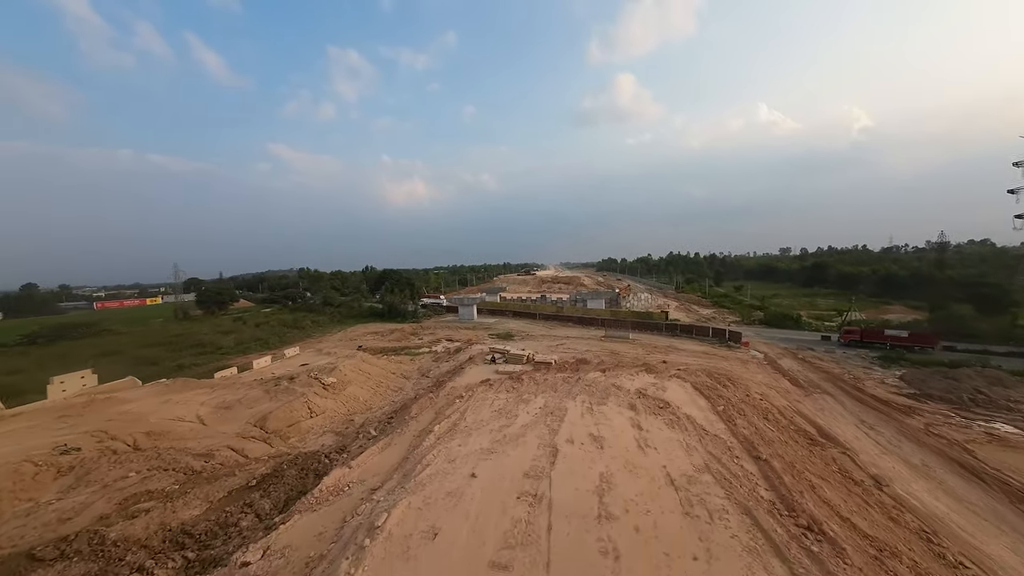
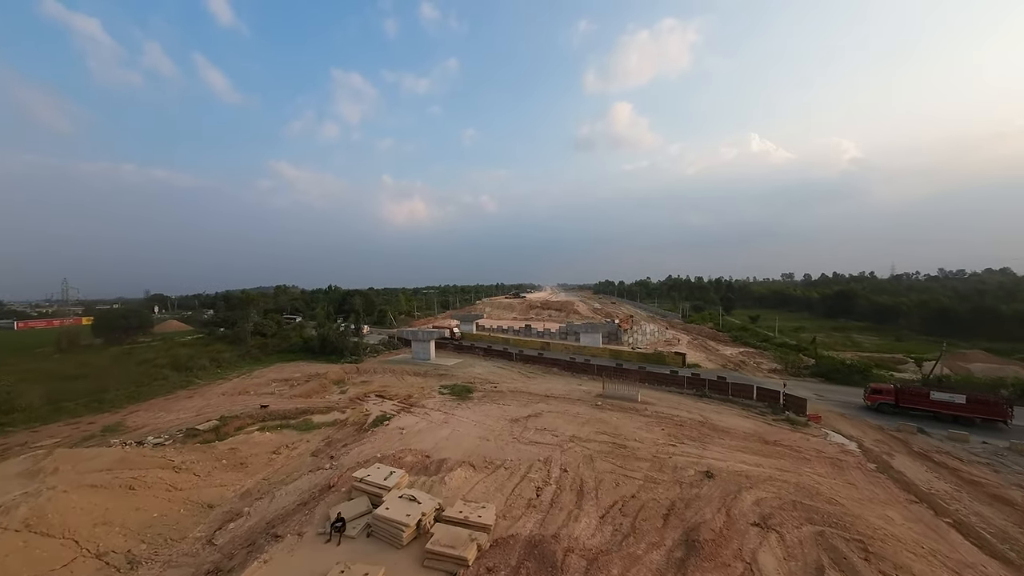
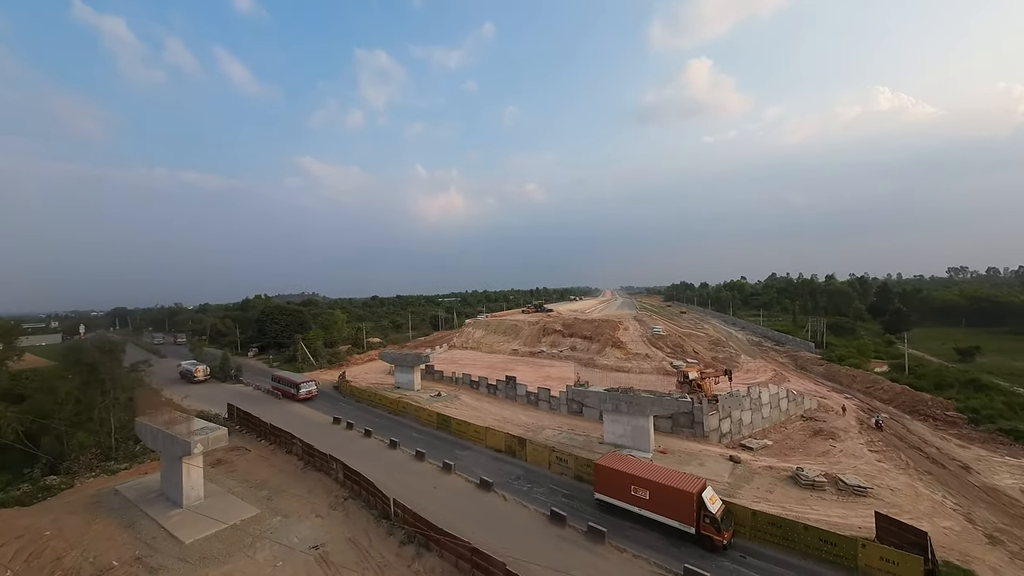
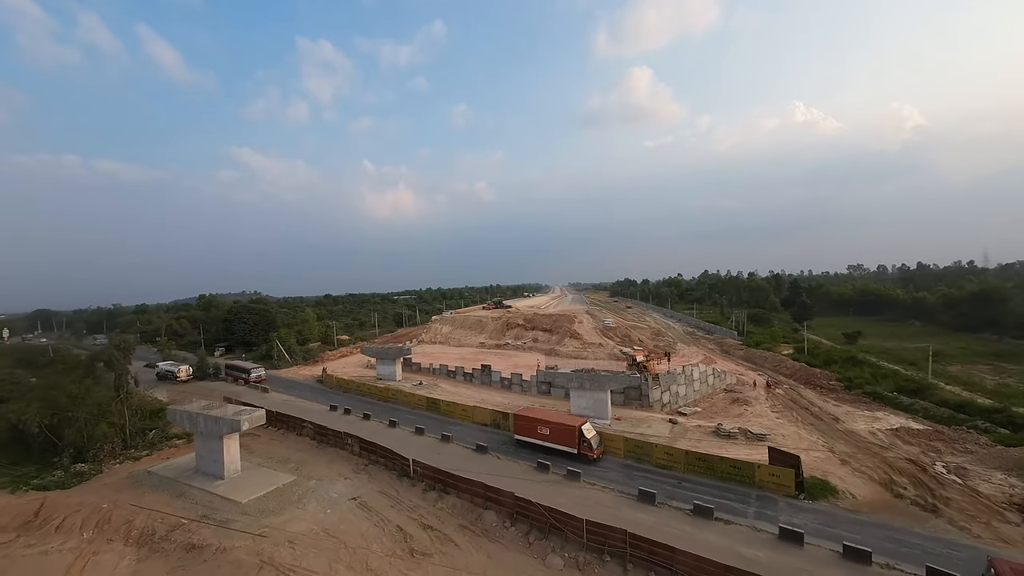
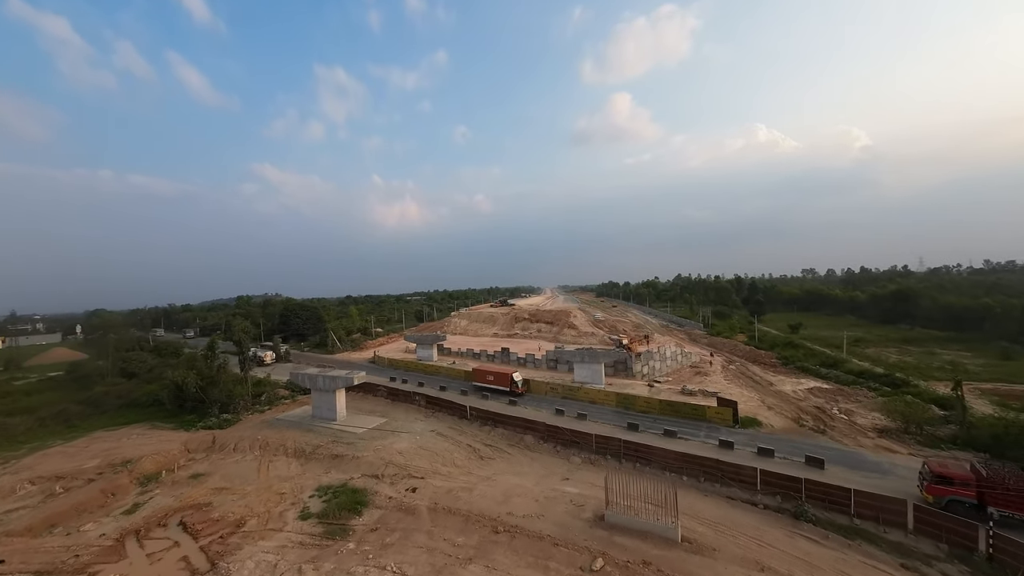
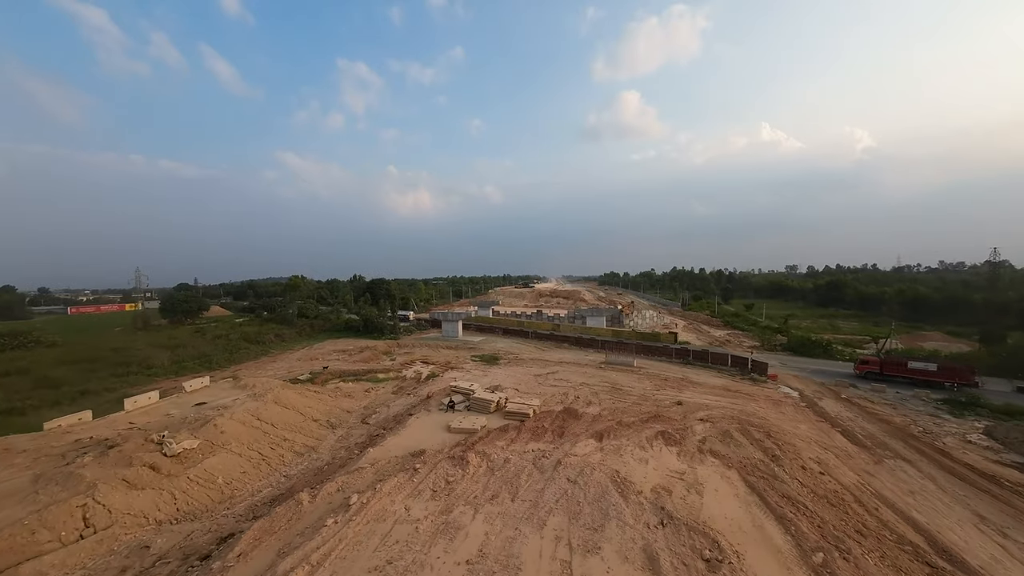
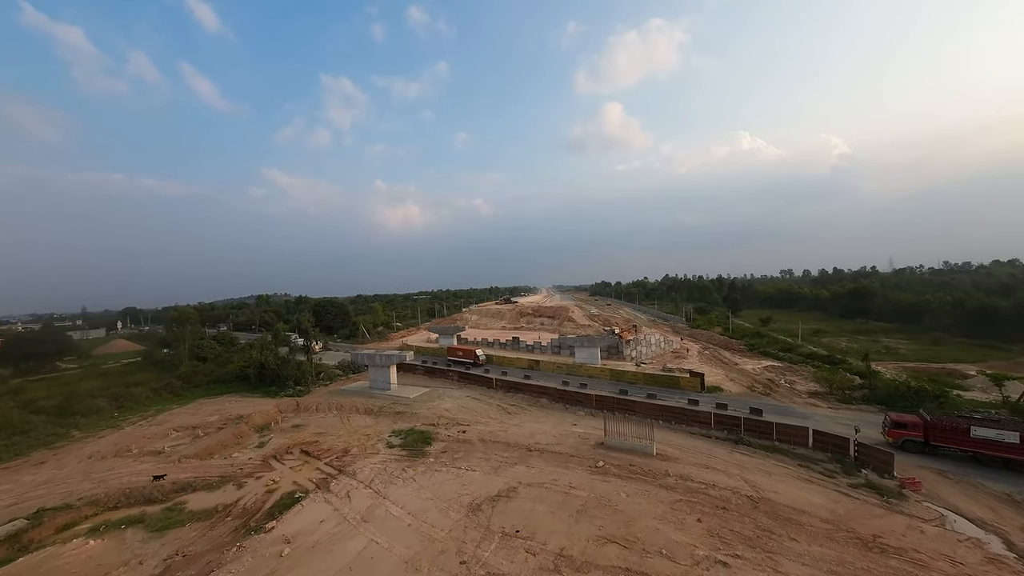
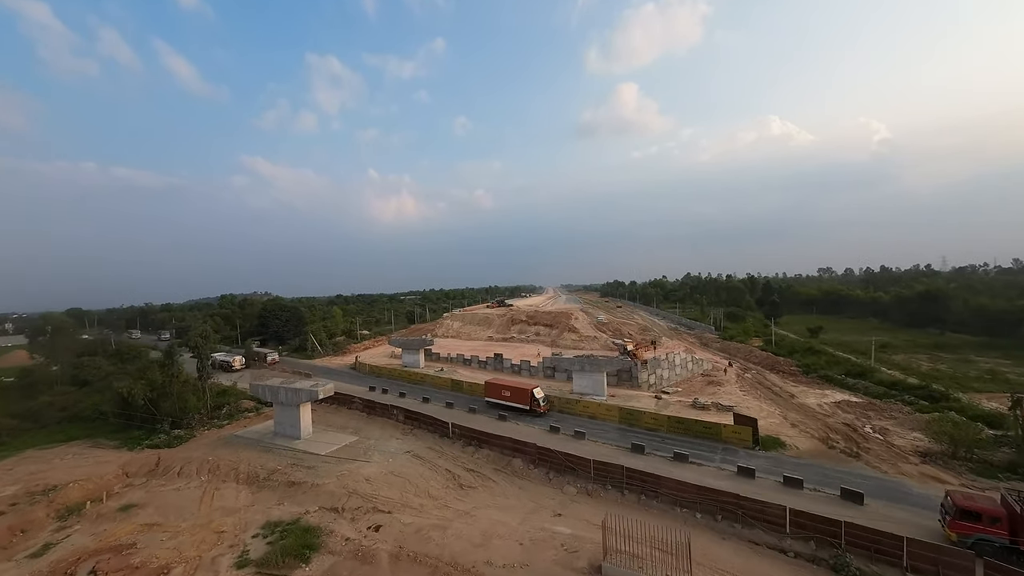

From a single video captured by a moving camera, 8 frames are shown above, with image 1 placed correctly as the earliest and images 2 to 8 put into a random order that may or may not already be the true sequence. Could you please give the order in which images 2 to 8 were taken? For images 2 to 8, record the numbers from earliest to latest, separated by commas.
6, 2, 7, 5, 8, 4, 3
